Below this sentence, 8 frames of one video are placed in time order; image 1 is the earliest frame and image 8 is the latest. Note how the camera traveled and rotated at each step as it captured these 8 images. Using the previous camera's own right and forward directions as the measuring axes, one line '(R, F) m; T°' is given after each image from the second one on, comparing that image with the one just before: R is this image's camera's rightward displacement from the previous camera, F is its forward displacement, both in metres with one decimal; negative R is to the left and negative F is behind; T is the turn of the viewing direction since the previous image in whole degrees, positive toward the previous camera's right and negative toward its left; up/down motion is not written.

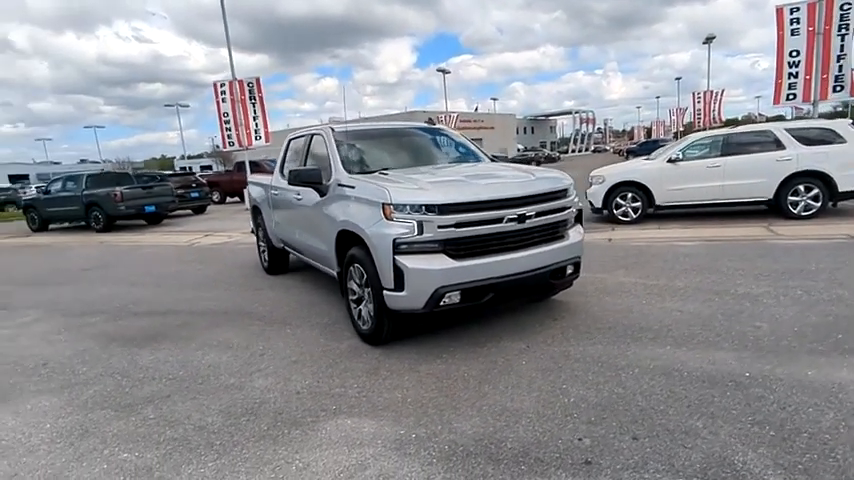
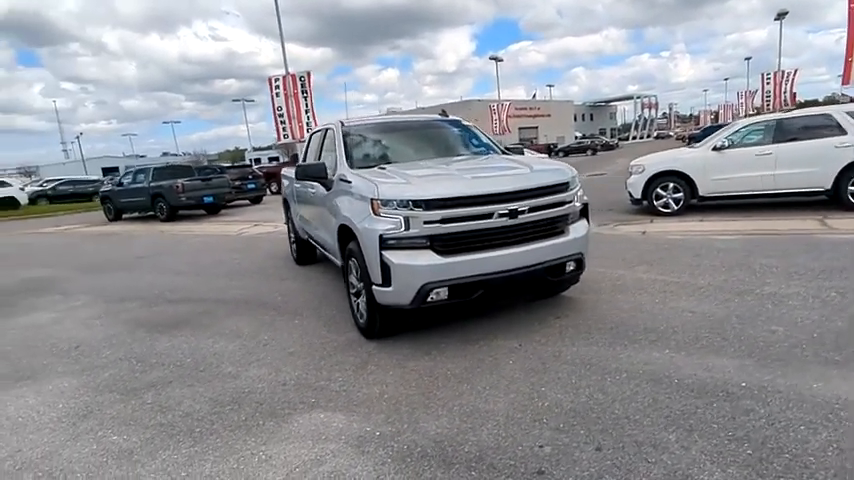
(+0.5, +0.1) m; -7°
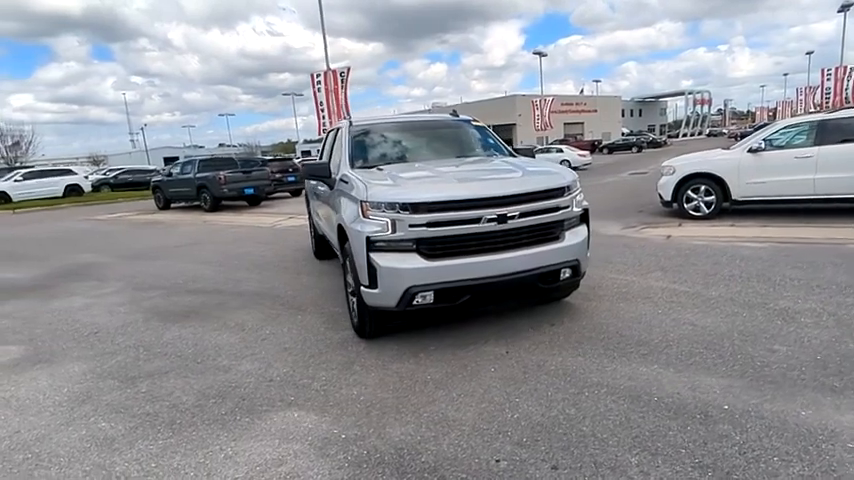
(+0.4, +0.1) m; -5°
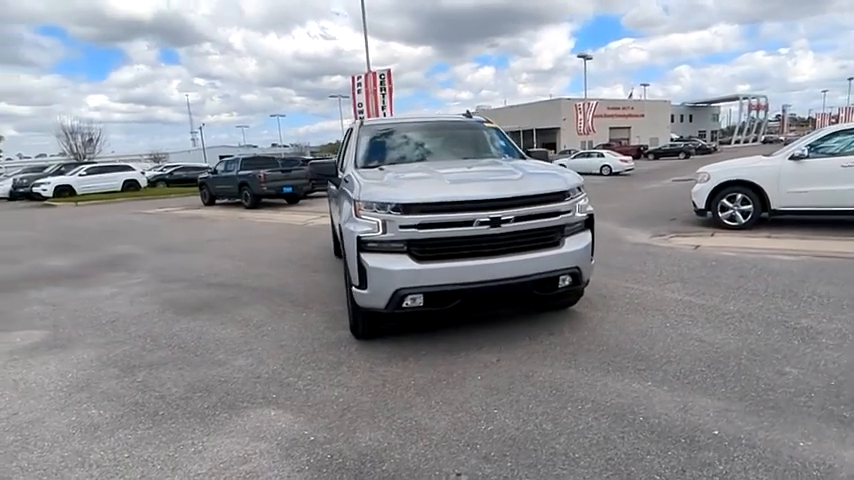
(+0.4, +0.1) m; -5°
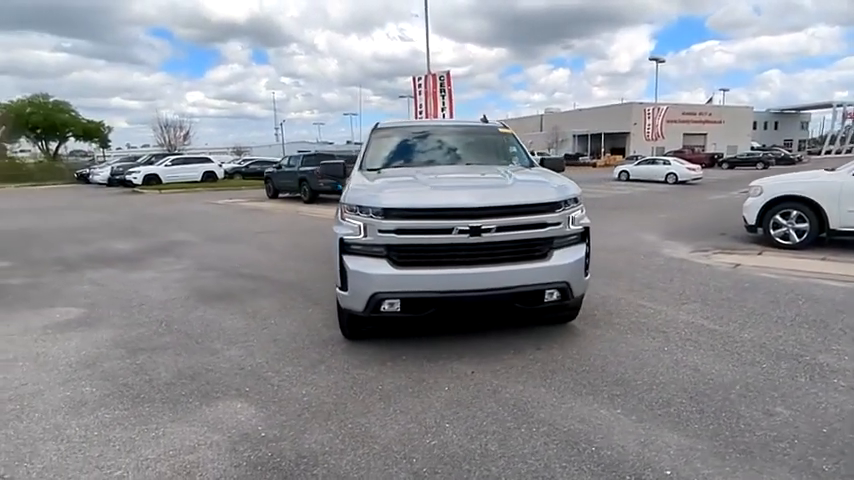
(+0.6, +0.1) m; -7°
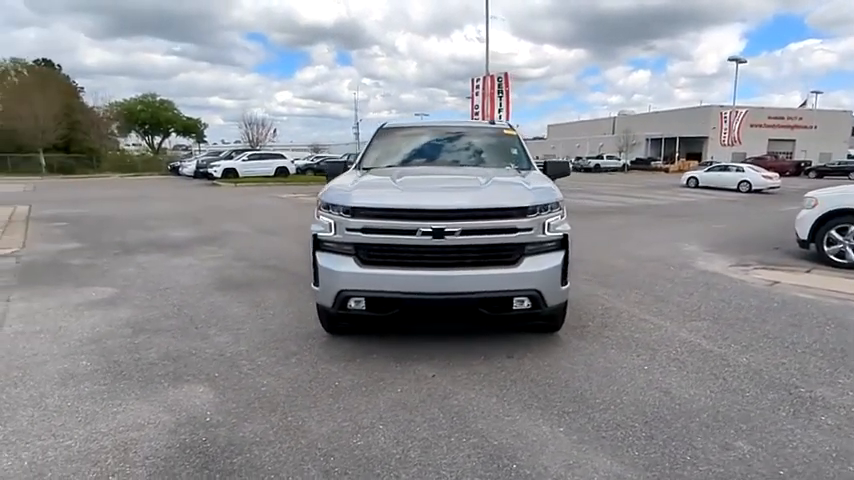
(+0.7, +0.1) m; -7°
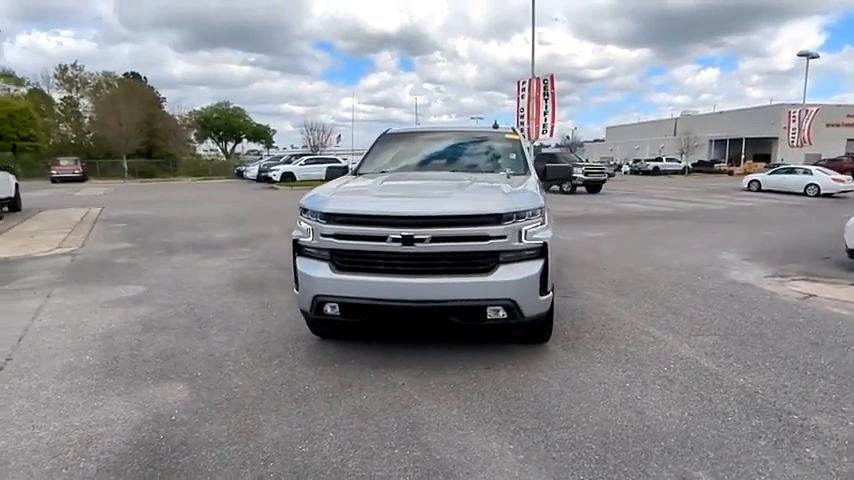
(+0.6, +0.1) m; -6°
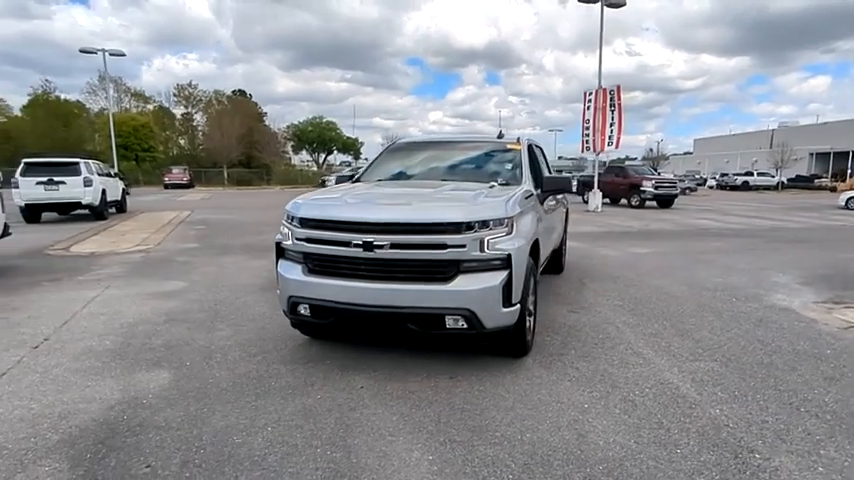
(+0.8, 0.0) m; -9°
